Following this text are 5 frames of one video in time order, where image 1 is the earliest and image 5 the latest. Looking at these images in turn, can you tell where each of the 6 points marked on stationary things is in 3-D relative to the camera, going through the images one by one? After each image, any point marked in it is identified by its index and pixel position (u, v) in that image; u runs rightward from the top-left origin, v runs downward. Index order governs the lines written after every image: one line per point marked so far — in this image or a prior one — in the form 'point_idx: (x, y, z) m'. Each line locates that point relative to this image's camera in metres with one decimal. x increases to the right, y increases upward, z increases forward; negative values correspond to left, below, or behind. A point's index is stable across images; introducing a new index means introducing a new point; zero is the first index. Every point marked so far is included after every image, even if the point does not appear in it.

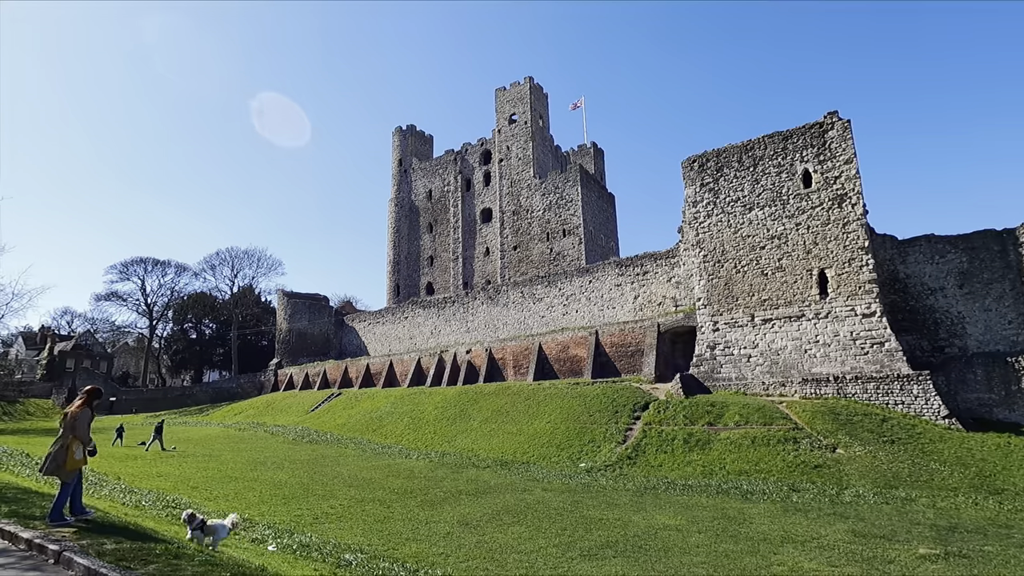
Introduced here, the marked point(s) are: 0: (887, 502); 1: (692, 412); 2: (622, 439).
0: (+6.7, -3.8, +10.3) m
1: (+5.4, -3.7, +17.2) m
2: (+3.2, -4.4, +16.9) m
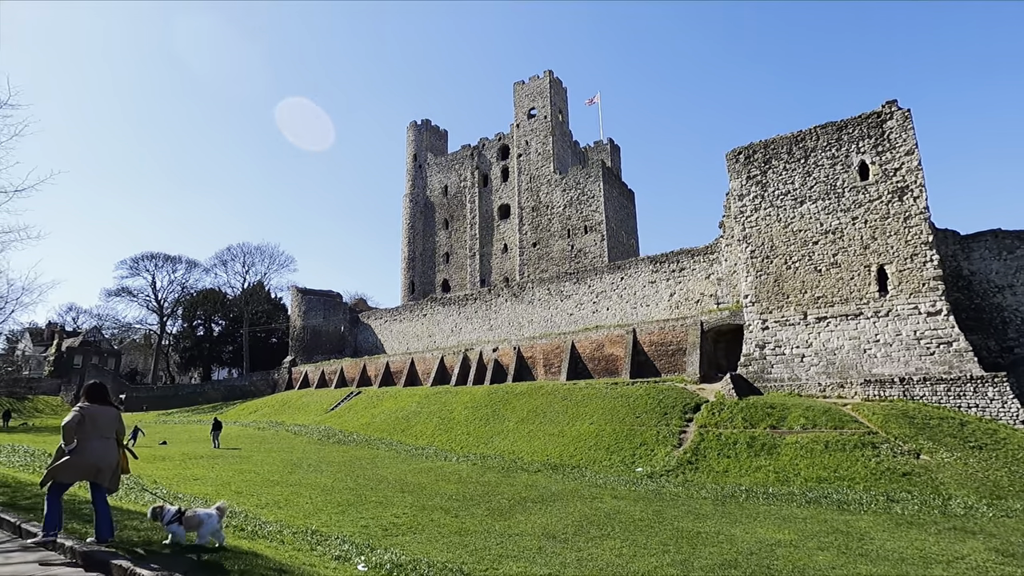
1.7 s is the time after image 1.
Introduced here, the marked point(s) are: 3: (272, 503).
0: (+8.1, -3.7, +9.5) m
1: (+6.8, -3.6, +16.3) m
2: (+4.6, -4.3, +16.1) m
3: (-4.5, -4.0, +10.9) m
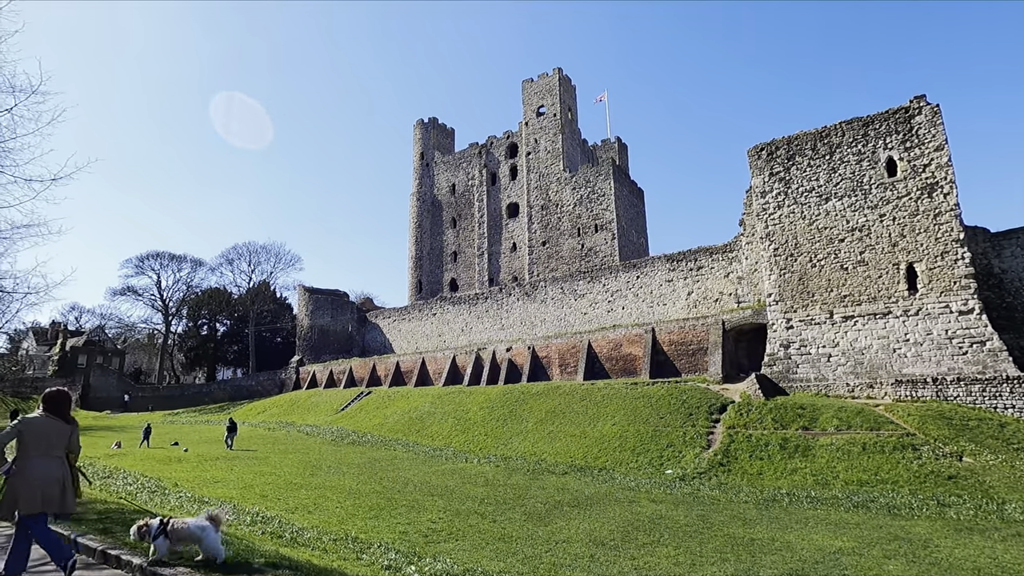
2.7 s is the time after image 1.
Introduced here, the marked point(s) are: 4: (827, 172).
0: (+8.8, -3.7, +9.1) m
1: (+7.4, -3.5, +16.0) m
2: (+5.3, -4.2, +15.7) m
3: (-3.8, -4.0, +10.5) m
4: (+10.8, +4.0, +19.9) m
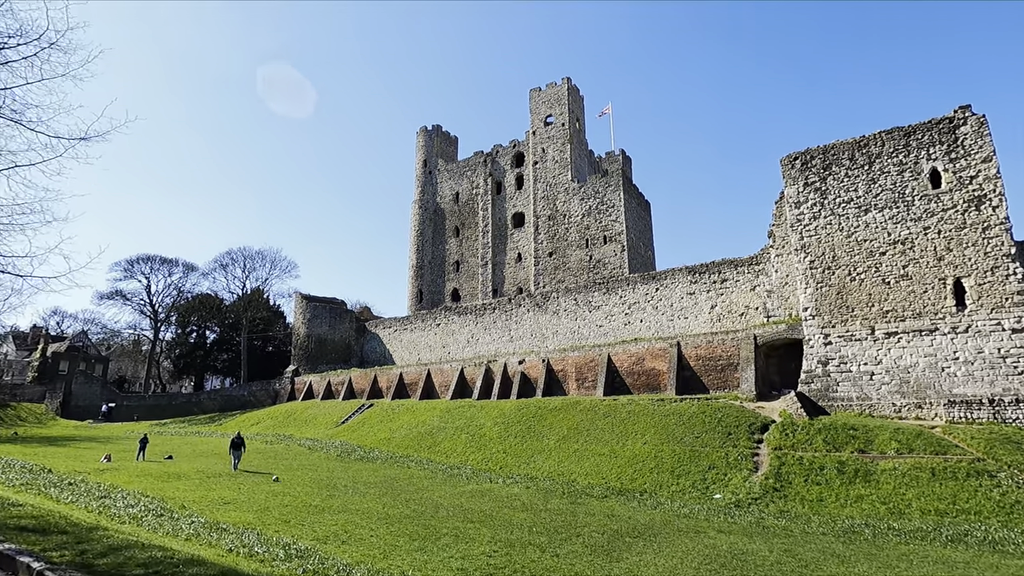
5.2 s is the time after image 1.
0: (+9.8, -3.9, +8.2) m
1: (+8.3, -3.9, +15.0) m
2: (+6.1, -4.5, +14.7) m
3: (-2.9, -4.0, +9.3) m
4: (+11.7, +3.5, +19.2) m
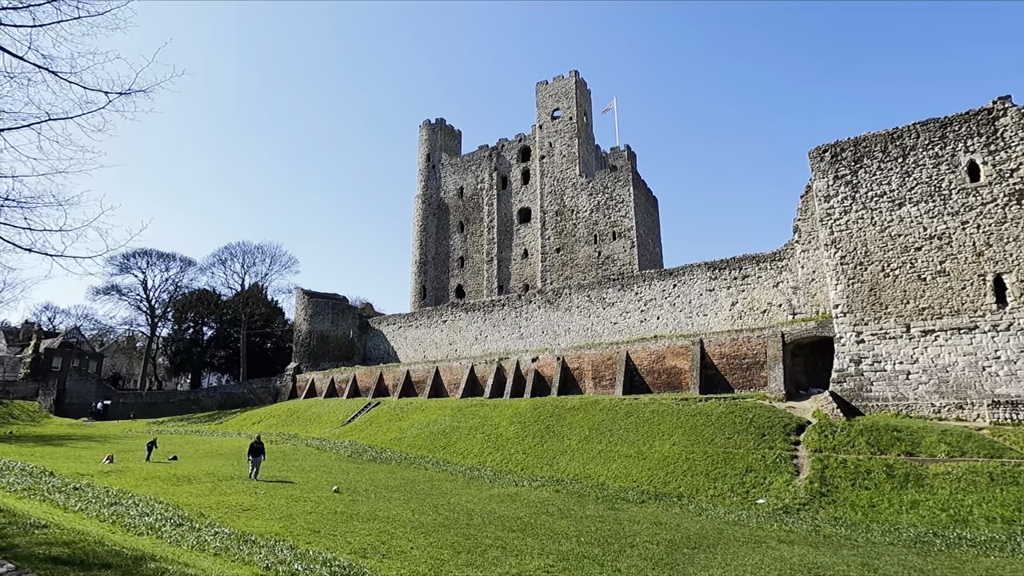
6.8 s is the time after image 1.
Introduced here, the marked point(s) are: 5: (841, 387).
0: (+10.6, -3.8, +7.6) m
1: (+9.0, -3.7, +14.4) m
2: (+6.8, -4.4, +14.1) m
3: (-2.1, -3.8, +8.6) m
4: (+12.5, +3.6, +18.6) m
5: (+10.2, -3.0, +17.8) m
